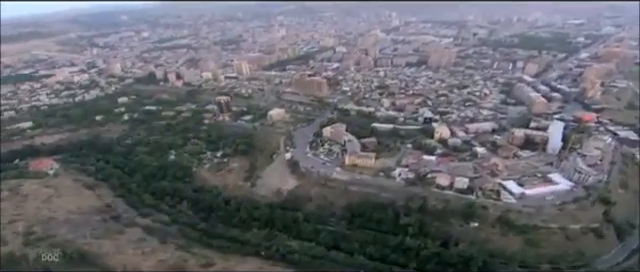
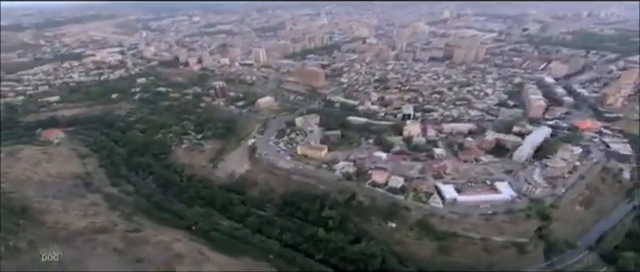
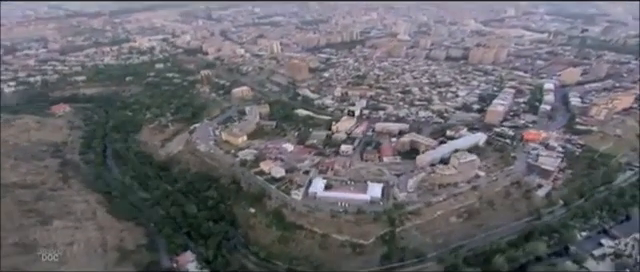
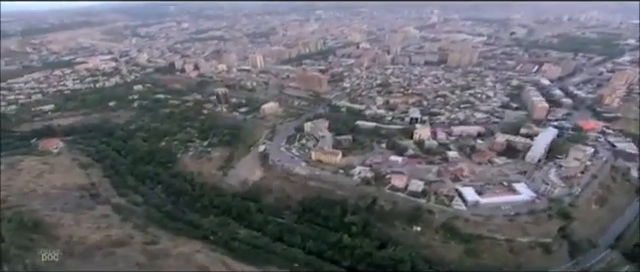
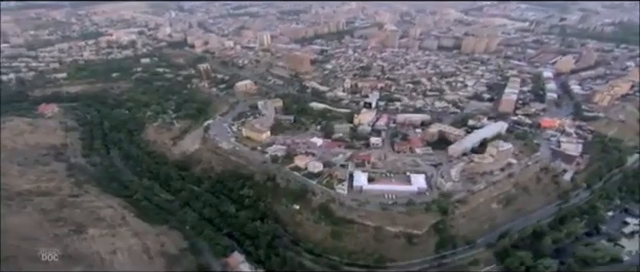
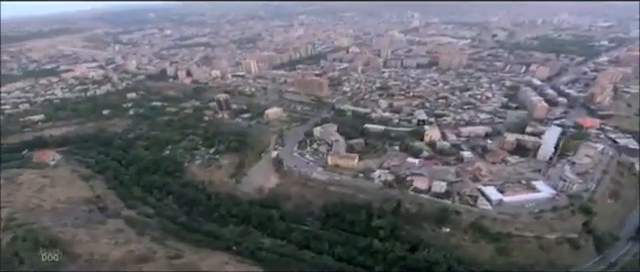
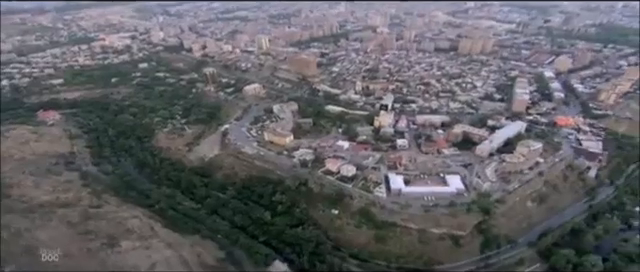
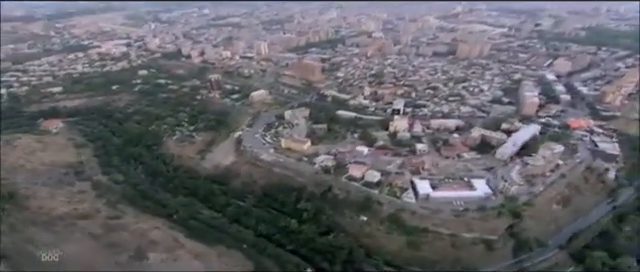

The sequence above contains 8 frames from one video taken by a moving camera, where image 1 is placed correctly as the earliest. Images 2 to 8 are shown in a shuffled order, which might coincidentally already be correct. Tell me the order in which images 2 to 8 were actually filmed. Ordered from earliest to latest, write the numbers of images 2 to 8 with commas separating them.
6, 4, 2, 8, 7, 5, 3
